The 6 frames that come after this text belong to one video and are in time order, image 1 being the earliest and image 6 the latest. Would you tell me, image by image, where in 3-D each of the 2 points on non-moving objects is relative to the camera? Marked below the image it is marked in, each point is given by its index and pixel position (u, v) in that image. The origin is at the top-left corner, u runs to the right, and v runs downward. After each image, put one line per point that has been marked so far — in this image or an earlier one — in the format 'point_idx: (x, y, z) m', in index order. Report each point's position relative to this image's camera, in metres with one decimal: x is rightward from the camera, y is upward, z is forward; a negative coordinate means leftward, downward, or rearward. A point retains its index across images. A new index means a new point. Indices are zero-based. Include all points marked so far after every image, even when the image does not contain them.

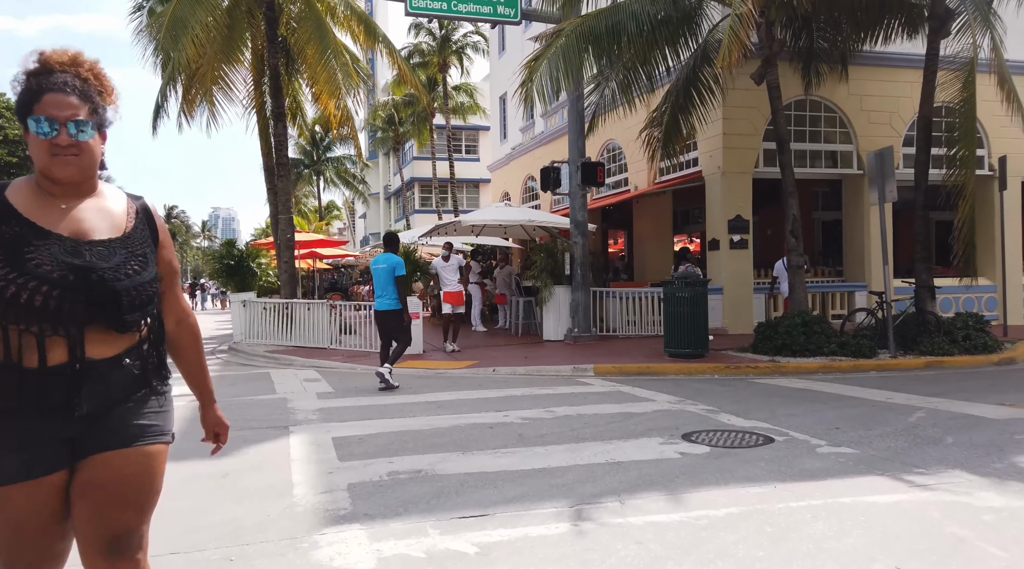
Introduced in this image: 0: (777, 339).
0: (+3.7, -0.8, +10.7) m
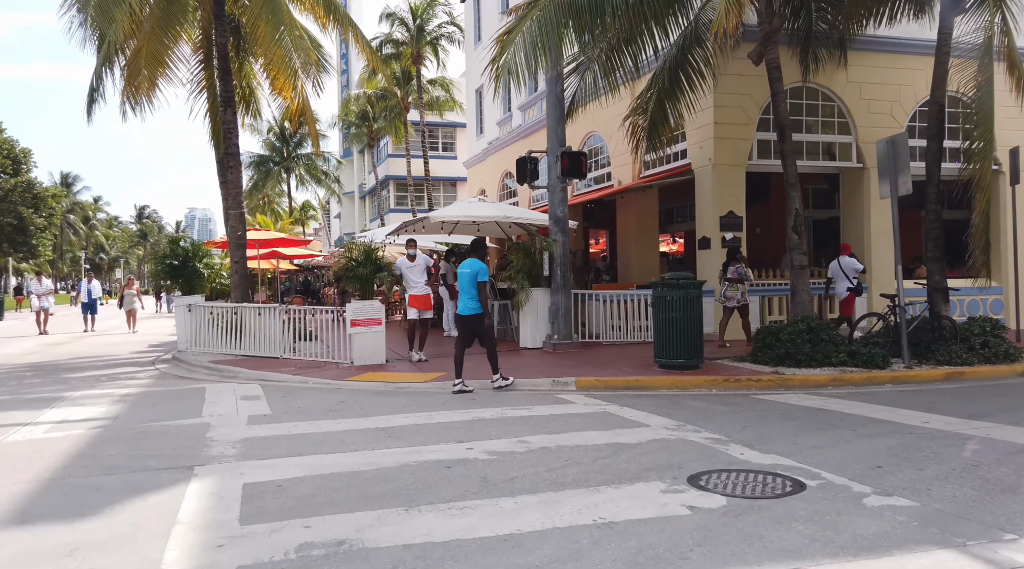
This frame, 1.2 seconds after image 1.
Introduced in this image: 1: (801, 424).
0: (+3.3, -0.8, +9.6) m
1: (+2.3, -1.1, +6.2) m
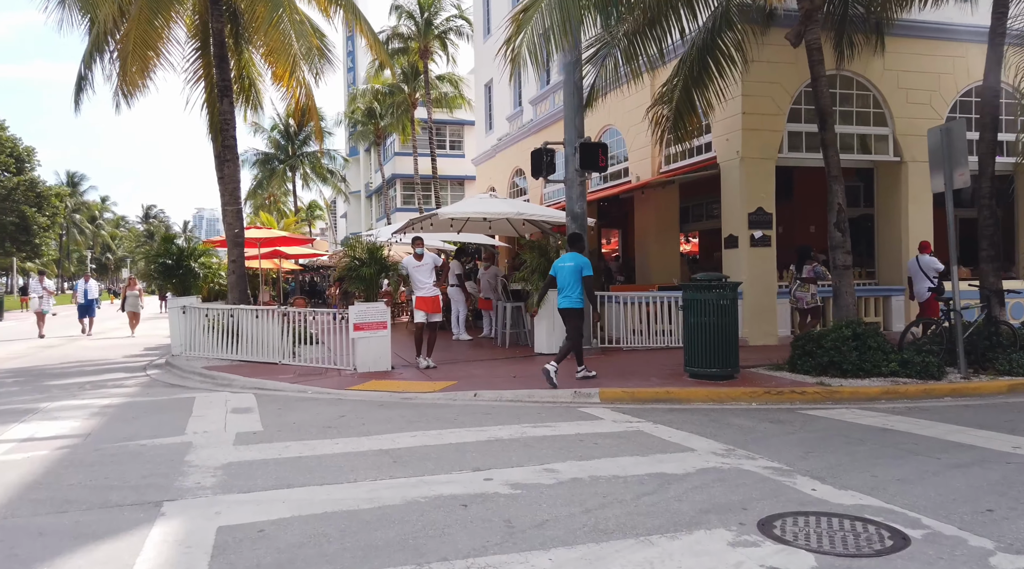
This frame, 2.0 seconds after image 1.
0: (+3.5, -0.8, +8.7) m
1: (+2.5, -1.2, +5.4) m
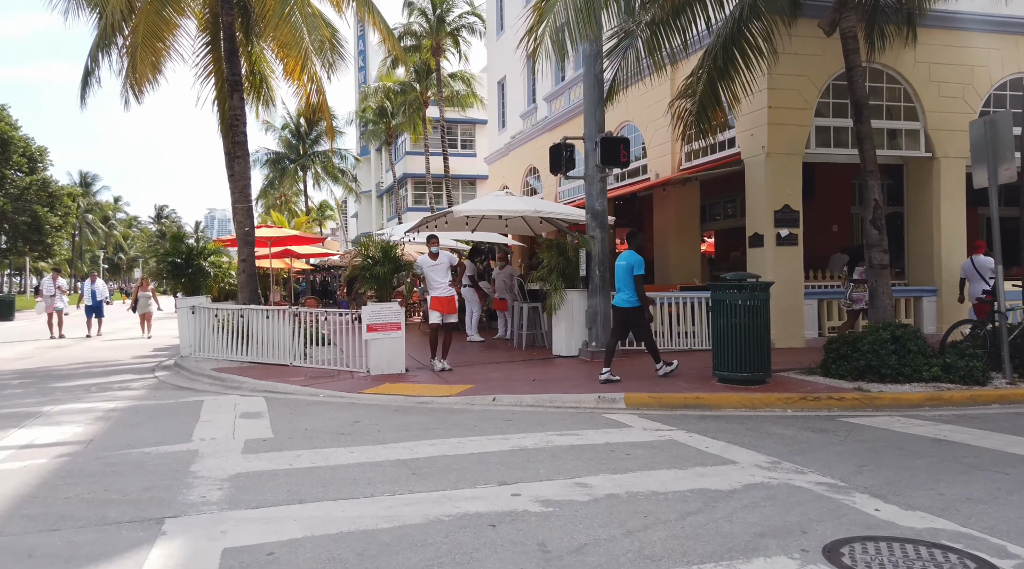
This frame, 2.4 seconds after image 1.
0: (+3.7, -0.8, +8.3) m
1: (+2.7, -1.2, +5.0) m
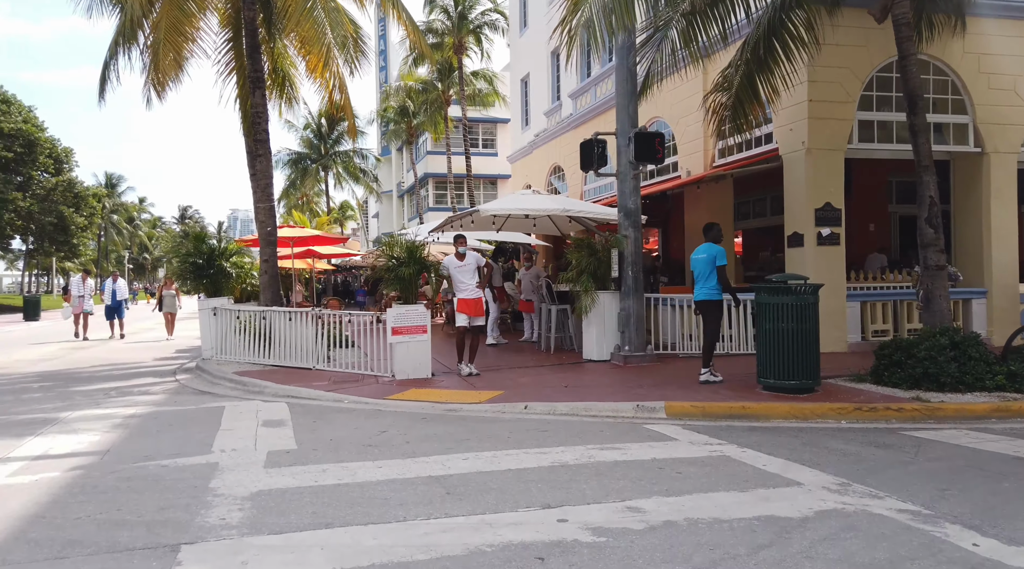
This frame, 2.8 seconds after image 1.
0: (+4.1, -0.8, +7.8) m
1: (+3.0, -1.2, +4.5) m
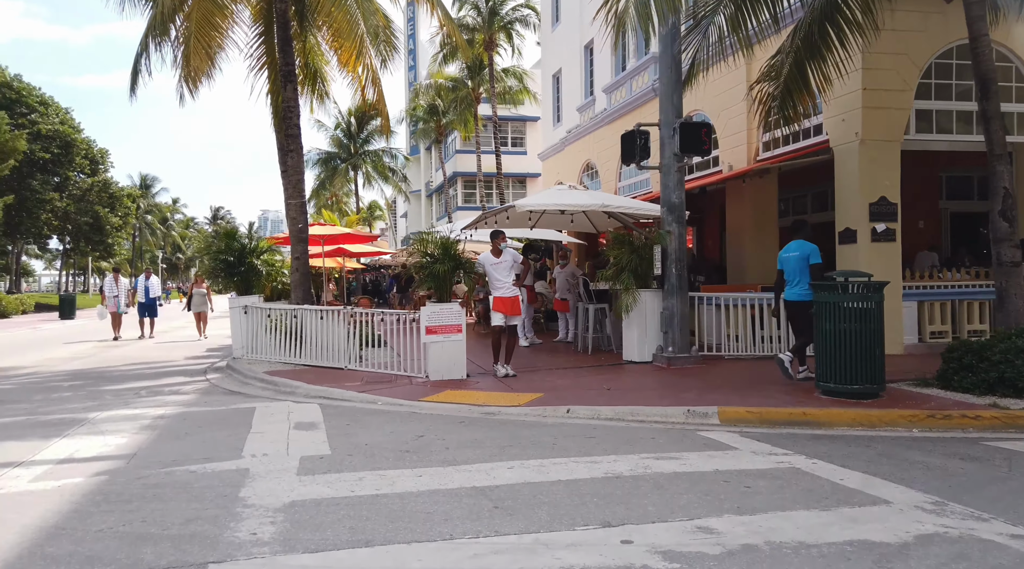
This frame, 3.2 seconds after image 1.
0: (+4.5, -0.8, +7.2) m
1: (+3.2, -1.2, +4.0) m
